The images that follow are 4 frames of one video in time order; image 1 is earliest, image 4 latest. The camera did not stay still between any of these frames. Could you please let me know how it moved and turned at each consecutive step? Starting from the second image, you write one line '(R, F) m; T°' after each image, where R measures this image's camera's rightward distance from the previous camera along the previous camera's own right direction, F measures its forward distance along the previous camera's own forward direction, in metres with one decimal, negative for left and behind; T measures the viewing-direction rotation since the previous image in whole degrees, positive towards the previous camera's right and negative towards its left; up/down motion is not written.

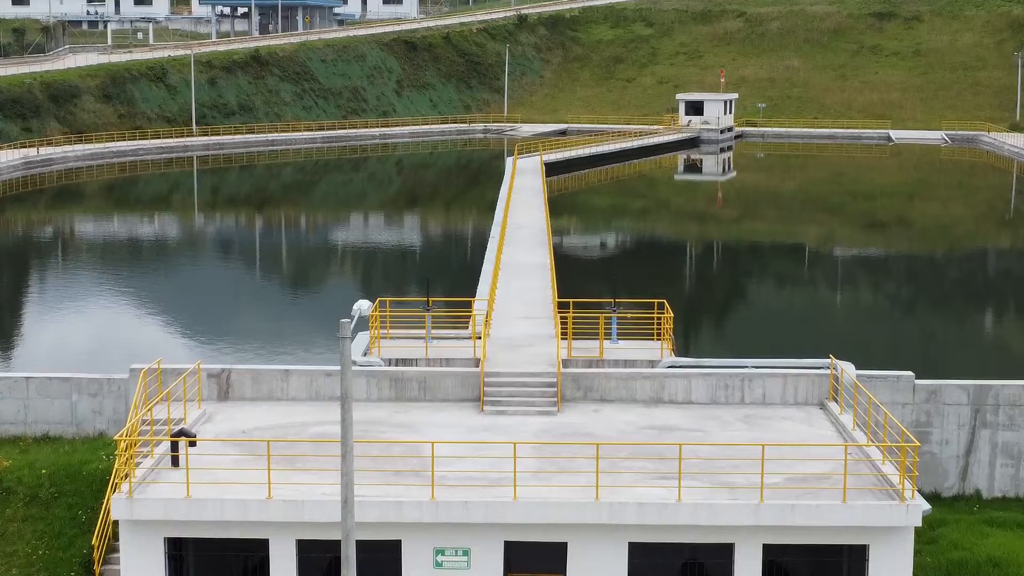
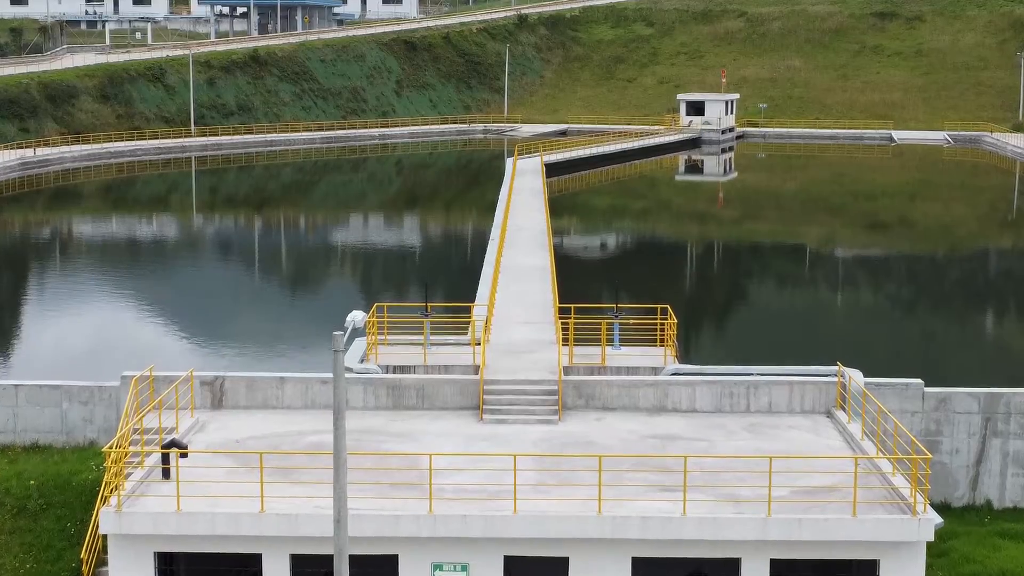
(0.0, +0.3) m; 0°
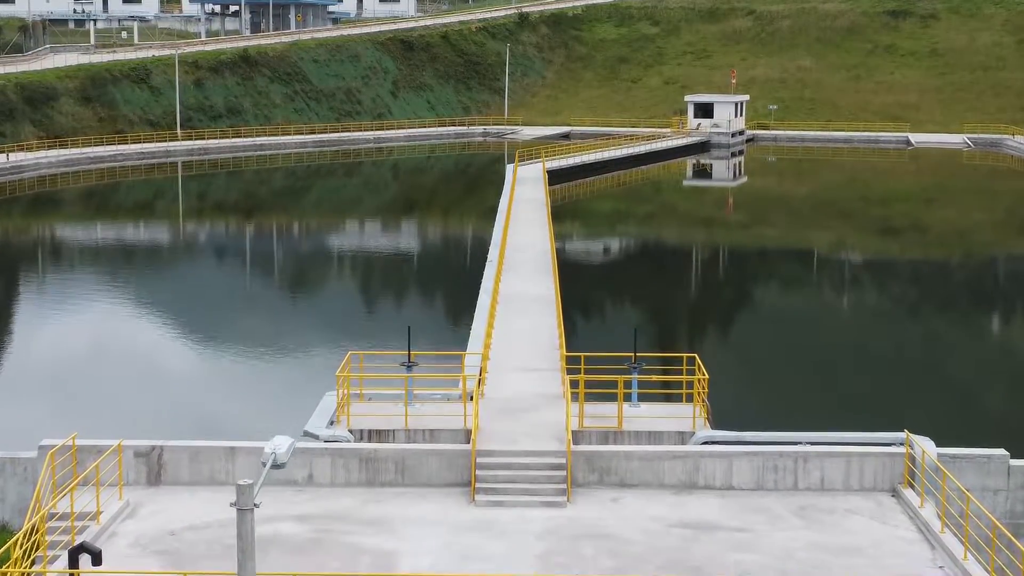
(0.0, +2.5) m; 0°
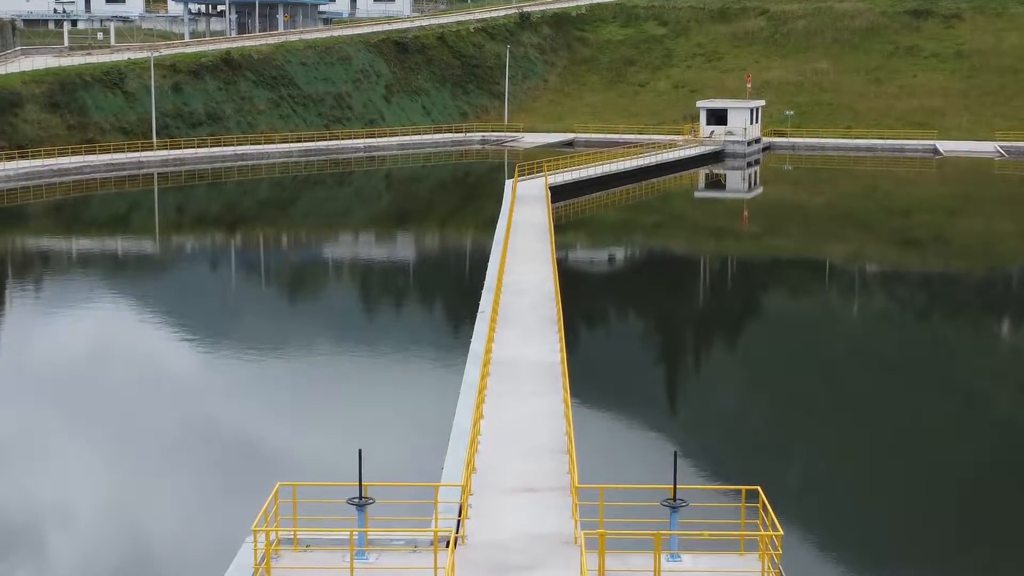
(+0.1, +3.8) m; 0°
